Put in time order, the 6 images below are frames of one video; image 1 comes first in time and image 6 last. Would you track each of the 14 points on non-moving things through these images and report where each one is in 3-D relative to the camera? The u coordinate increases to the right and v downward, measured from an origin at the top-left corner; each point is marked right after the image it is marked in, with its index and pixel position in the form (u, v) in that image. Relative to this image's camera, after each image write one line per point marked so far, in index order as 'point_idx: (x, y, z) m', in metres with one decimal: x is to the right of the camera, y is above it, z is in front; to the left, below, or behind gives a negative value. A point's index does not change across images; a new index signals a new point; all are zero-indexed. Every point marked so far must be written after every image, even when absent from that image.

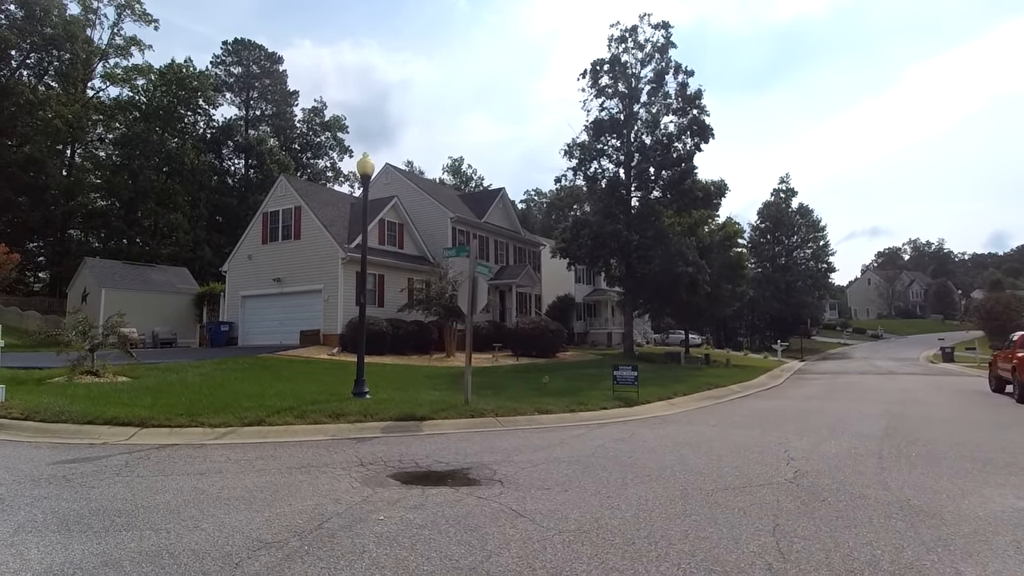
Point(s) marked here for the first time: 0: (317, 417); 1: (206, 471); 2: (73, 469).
0: (-3.6, -2.4, +9.8) m
1: (-3.7, -2.2, +6.5) m
2: (-5.3, -2.2, +6.5) m
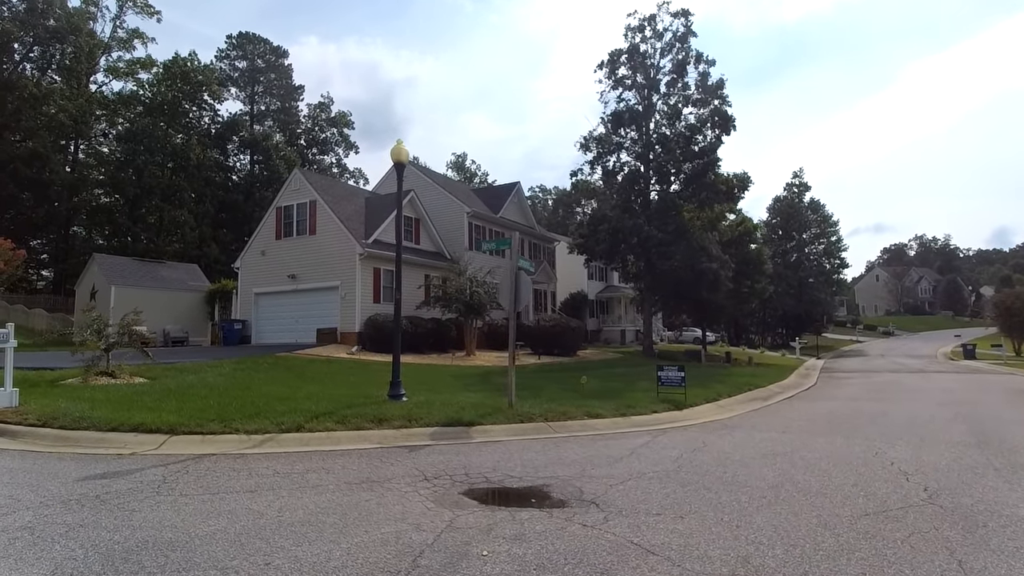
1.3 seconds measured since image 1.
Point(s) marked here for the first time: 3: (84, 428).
0: (-2.6, -2.3, +9.0) m
1: (-2.8, -2.2, +5.8) m
2: (-4.4, -2.1, +5.7) m
3: (-6.8, -2.2, +8.4) m
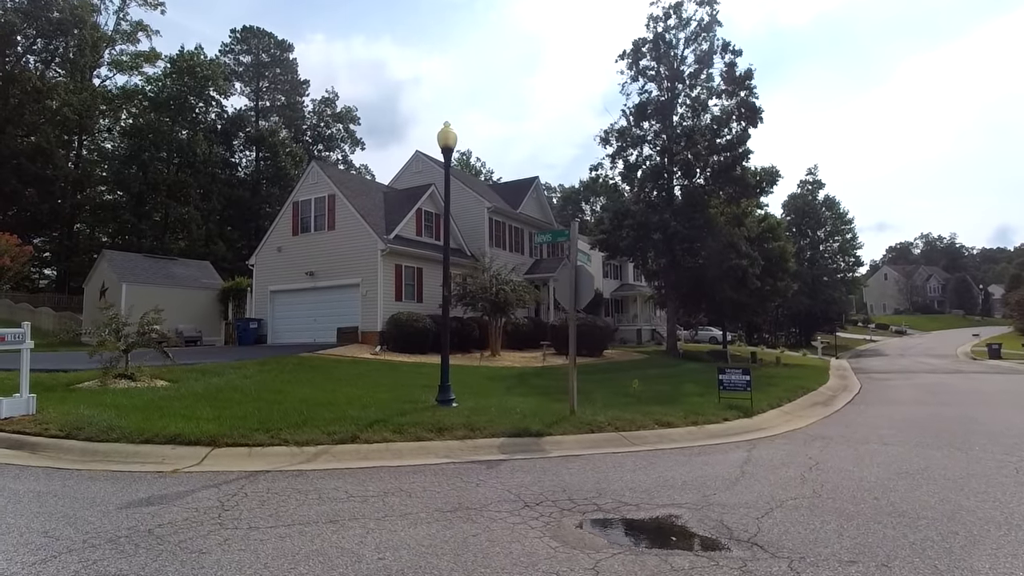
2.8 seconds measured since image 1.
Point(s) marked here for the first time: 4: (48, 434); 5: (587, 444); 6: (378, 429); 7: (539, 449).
0: (-1.4, -2.2, +8.1) m
1: (-1.6, -2.1, +4.8) m
2: (-3.2, -2.1, +4.8) m
3: (-5.6, -2.1, +7.5) m
4: (-6.8, -2.1, +7.8) m
5: (+1.2, -2.4, +8.1) m
6: (-2.1, -2.2, +8.2) m
7: (+0.4, -2.4, +7.8) m
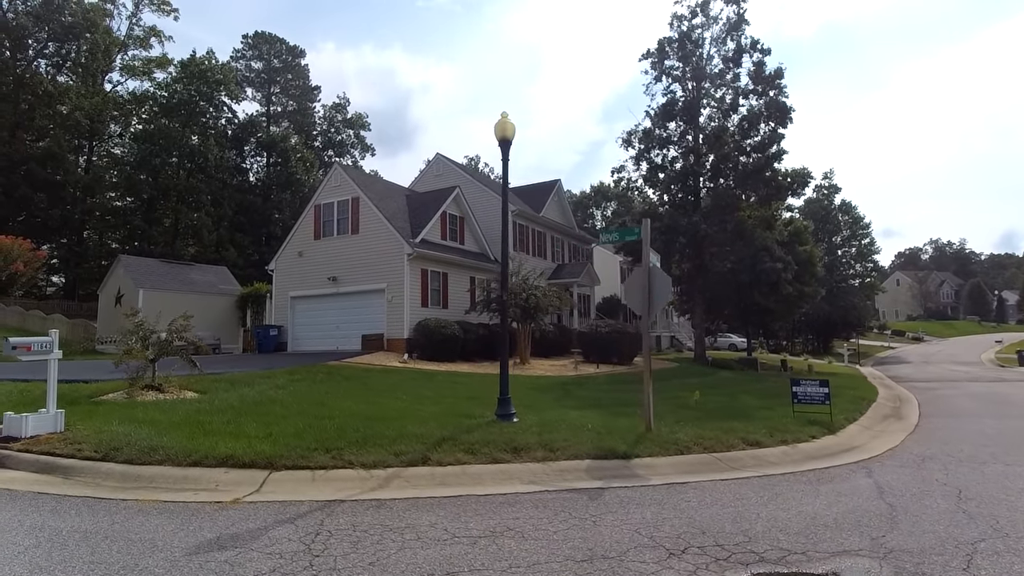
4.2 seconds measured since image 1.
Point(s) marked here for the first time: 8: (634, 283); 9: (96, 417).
0: (-0.3, -2.2, +7.2) m
1: (-0.4, -2.1, +4.0) m
2: (-2.0, -2.1, +3.9) m
3: (-4.4, -2.2, +6.7) m
4: (-5.6, -2.2, +6.9) m
5: (+2.3, -2.4, +7.2) m
6: (-0.9, -2.2, +7.3) m
7: (+1.6, -2.4, +6.9) m
8: (+2.1, +0.1, +9.3) m
9: (-7.0, -2.2, +9.0) m
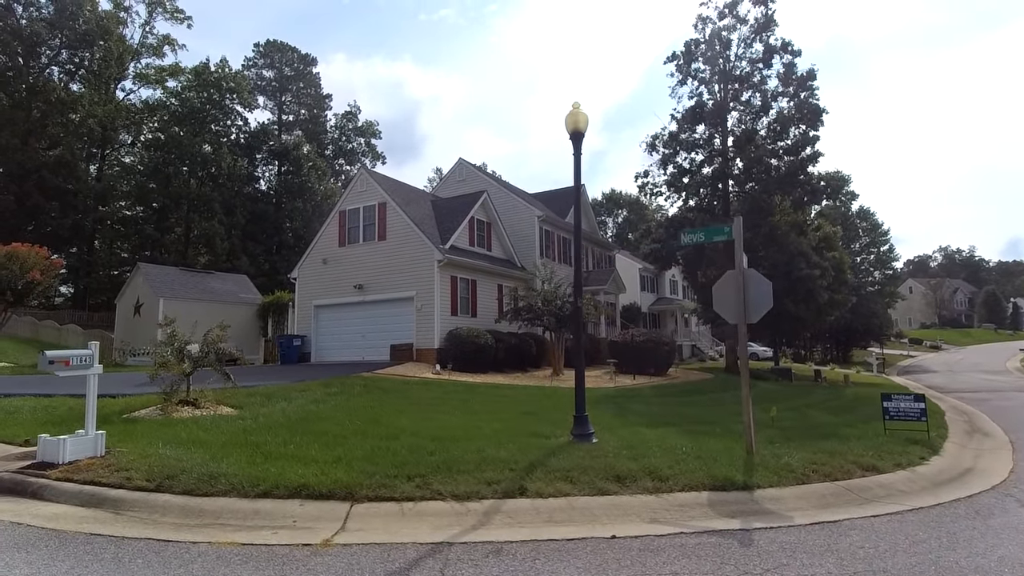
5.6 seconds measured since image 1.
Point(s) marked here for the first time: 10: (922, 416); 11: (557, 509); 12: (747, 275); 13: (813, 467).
0: (+1.0, -2.3, +6.3) m
1: (+0.8, -2.1, +3.1) m
2: (-0.8, -2.1, +3.1) m
3: (-3.2, -2.2, +5.8) m
4: (-4.3, -2.2, +6.1) m
5: (+3.6, -2.5, +6.4) m
6: (+0.4, -2.3, +6.5) m
7: (+2.8, -2.4, +6.0) m
8: (+3.4, 0.0, +8.4) m
9: (-5.7, -2.3, +8.1) m
10: (+7.7, -2.4, +10.1) m
11: (+0.5, -2.4, +5.7) m
12: (+3.7, +0.2, +8.5) m
13: (+4.2, -2.5, +7.5) m
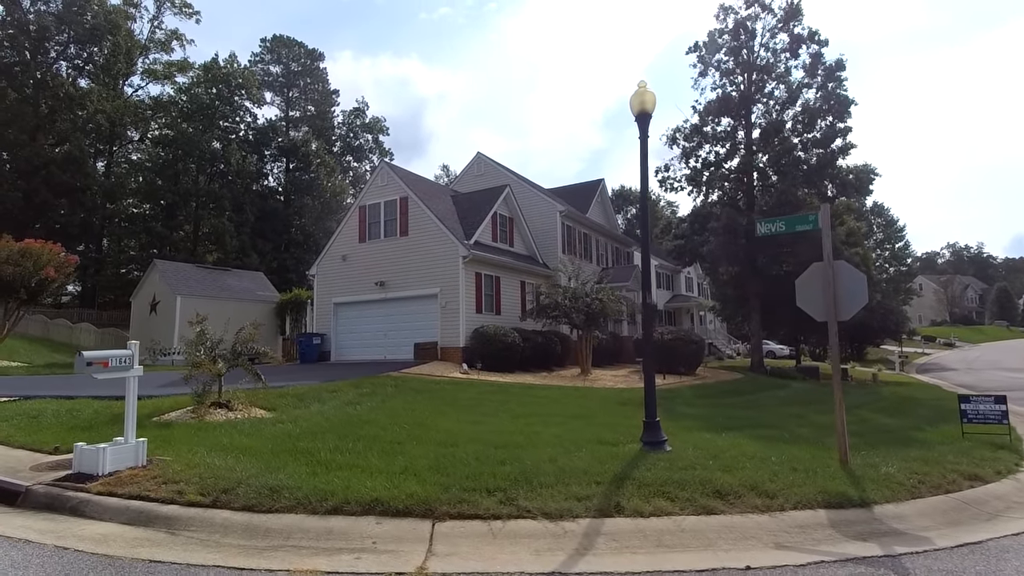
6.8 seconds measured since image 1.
0: (+2.0, -2.2, +5.7) m
1: (+1.8, -2.0, +2.5) m
2: (+0.2, -2.0, +2.4) m
3: (-2.2, -2.2, +5.2) m
4: (-3.4, -2.2, +5.5) m
5: (+4.6, -2.4, +5.7) m
6: (+1.3, -2.2, +5.8) m
7: (+3.8, -2.4, +5.4) m
8: (+4.4, +0.1, +7.8) m
9: (-4.7, -2.2, +7.5) m
10: (+8.7, -2.3, +9.5) m
11: (+1.5, -2.3, +5.0) m
12: (+4.7, +0.3, +7.8) m
13: (+5.2, -2.4, +6.8) m
